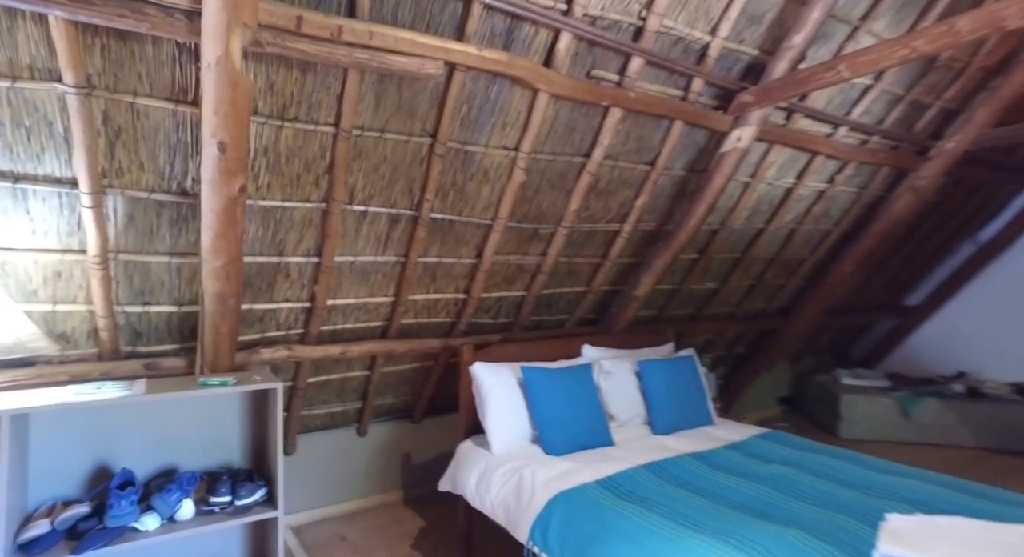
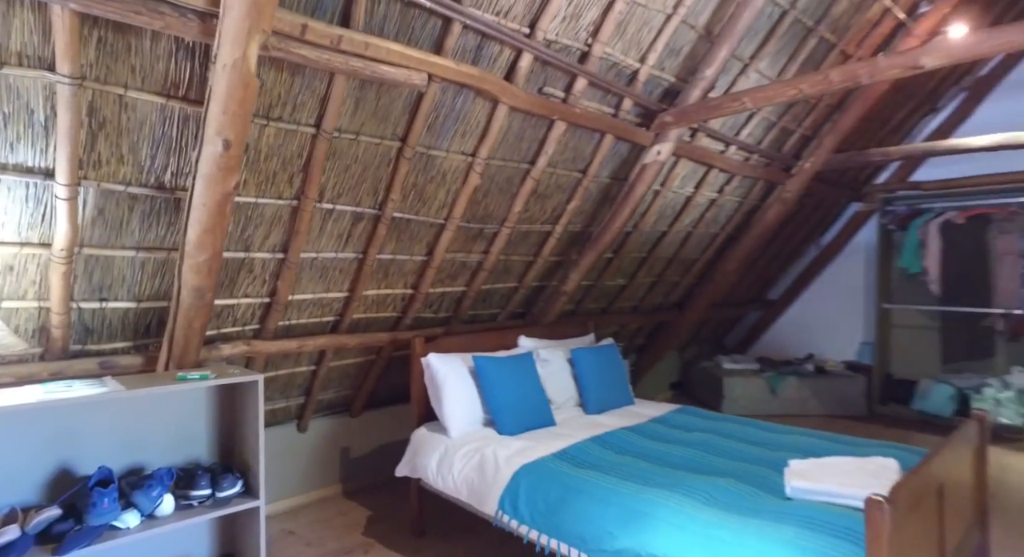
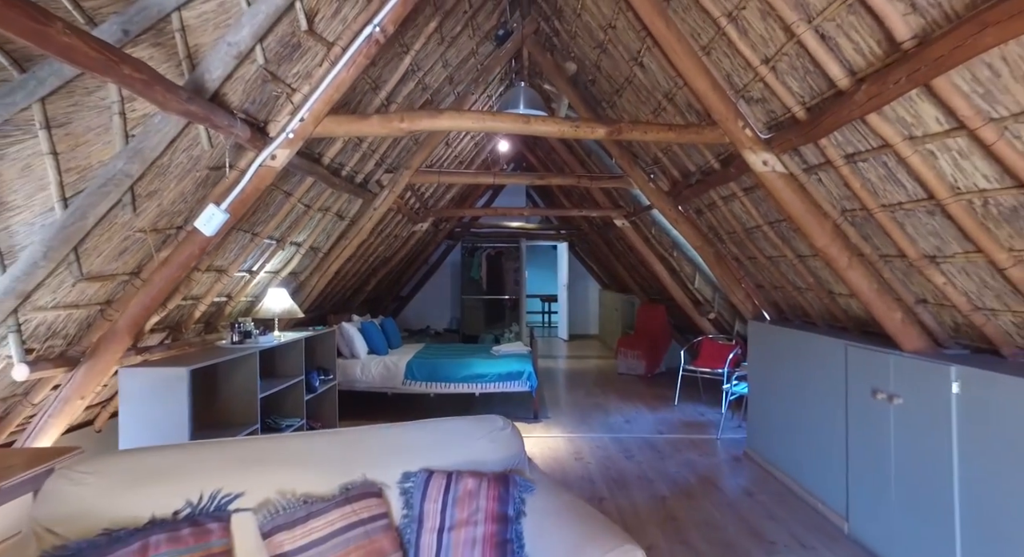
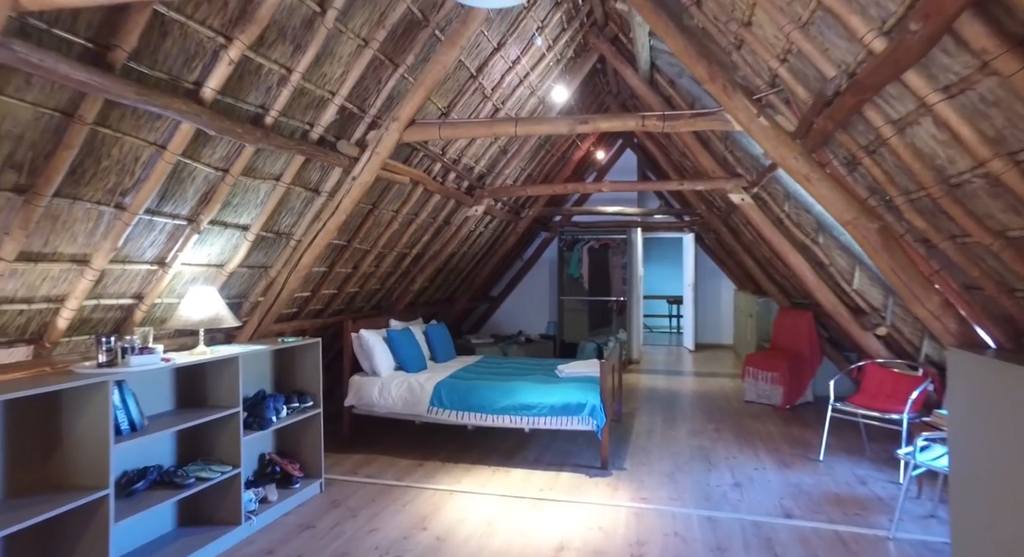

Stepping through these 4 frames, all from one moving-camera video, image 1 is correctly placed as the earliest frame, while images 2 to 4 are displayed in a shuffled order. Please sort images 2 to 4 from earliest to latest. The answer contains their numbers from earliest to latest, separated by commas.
2, 4, 3
